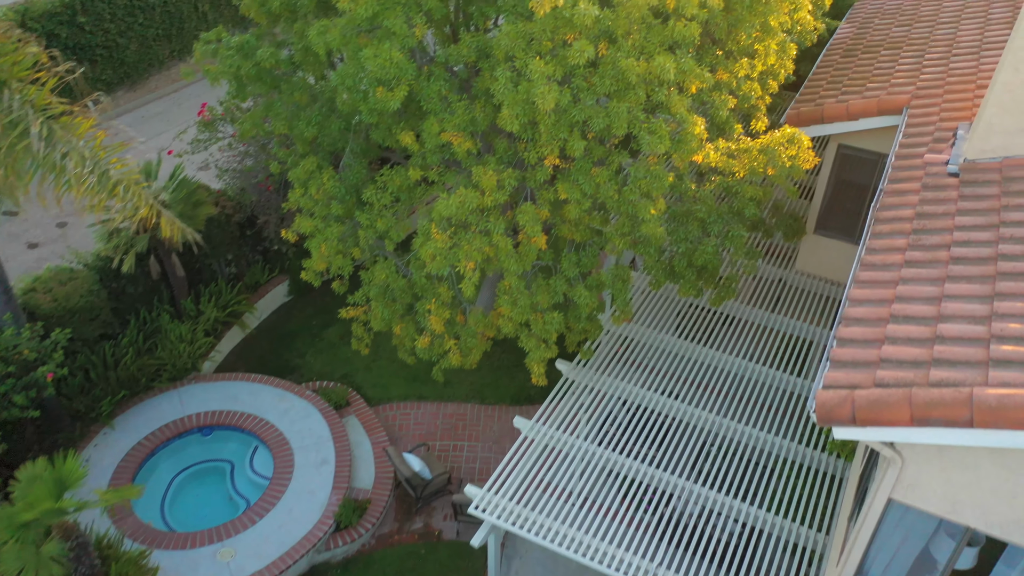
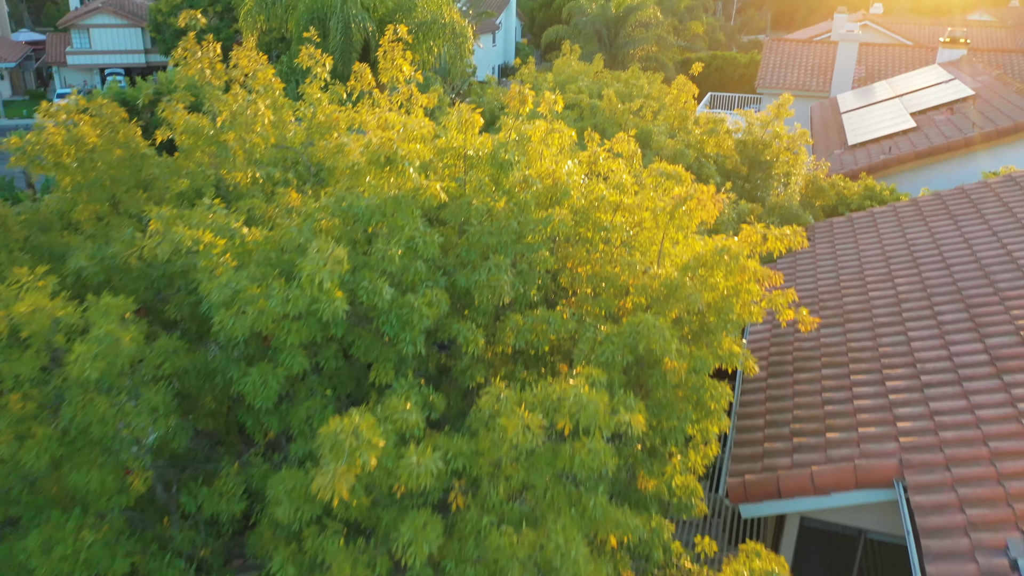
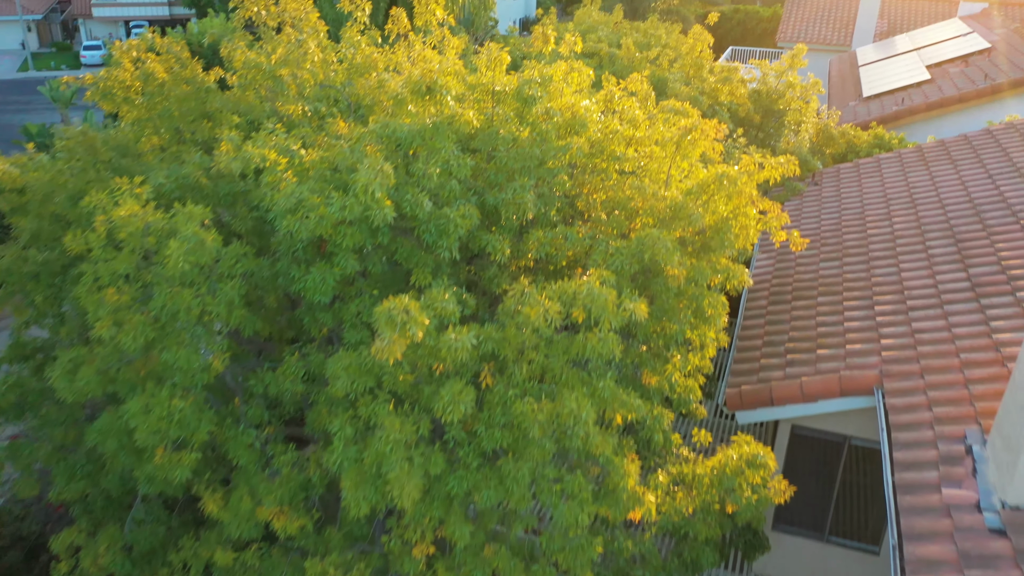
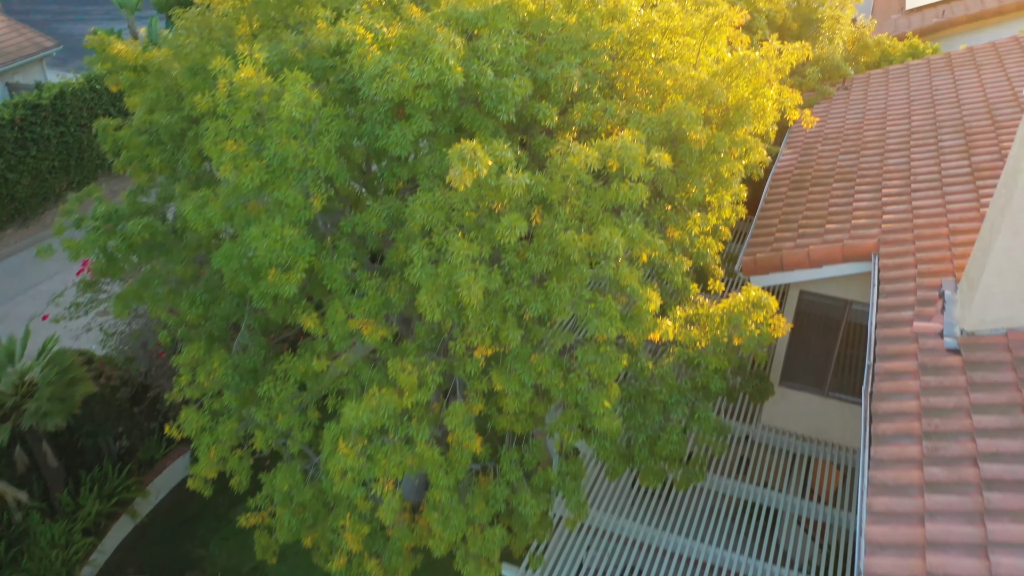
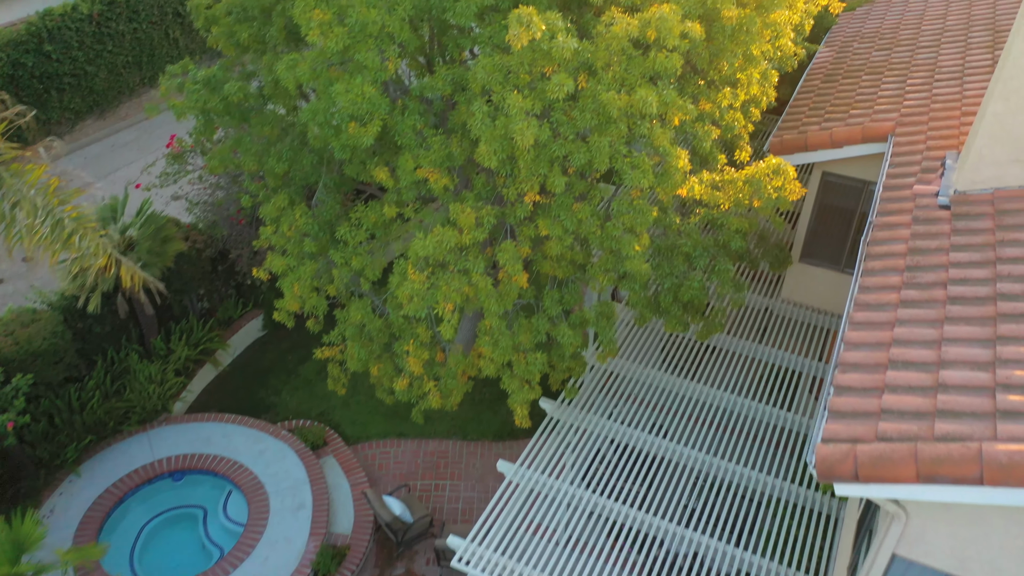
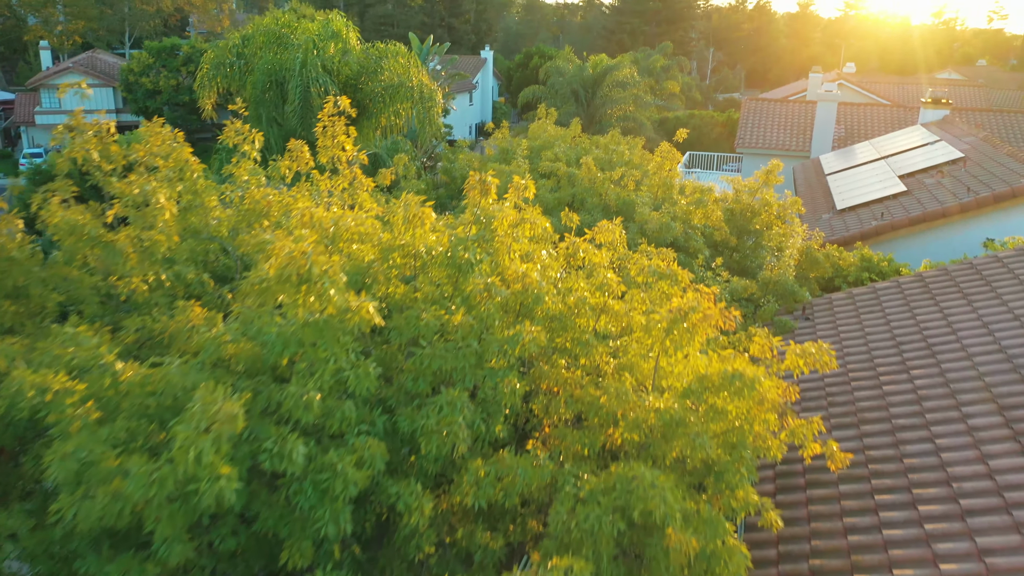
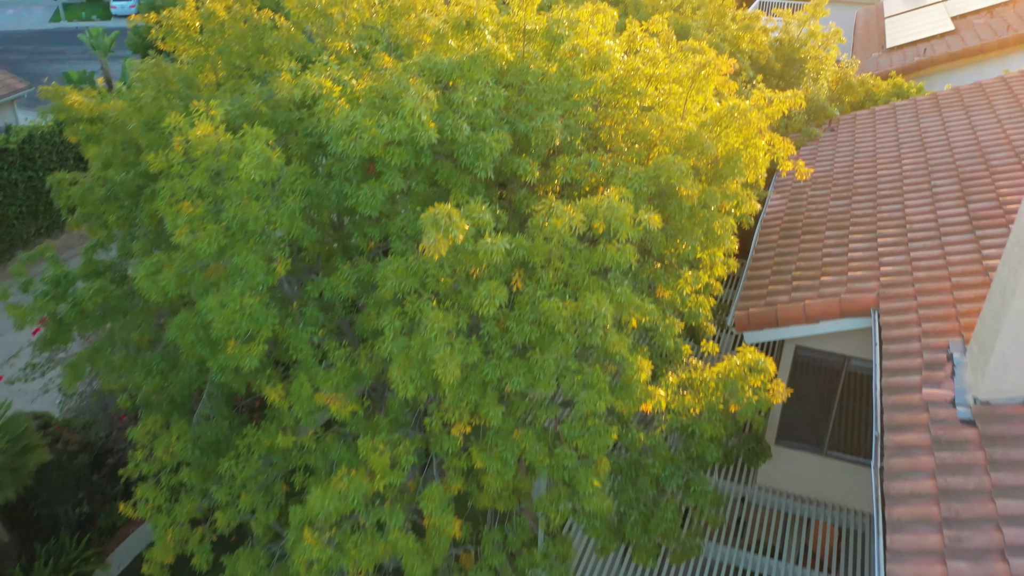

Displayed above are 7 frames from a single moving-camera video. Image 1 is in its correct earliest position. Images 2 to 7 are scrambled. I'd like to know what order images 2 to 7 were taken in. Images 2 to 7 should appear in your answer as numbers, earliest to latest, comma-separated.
5, 4, 7, 3, 2, 6
